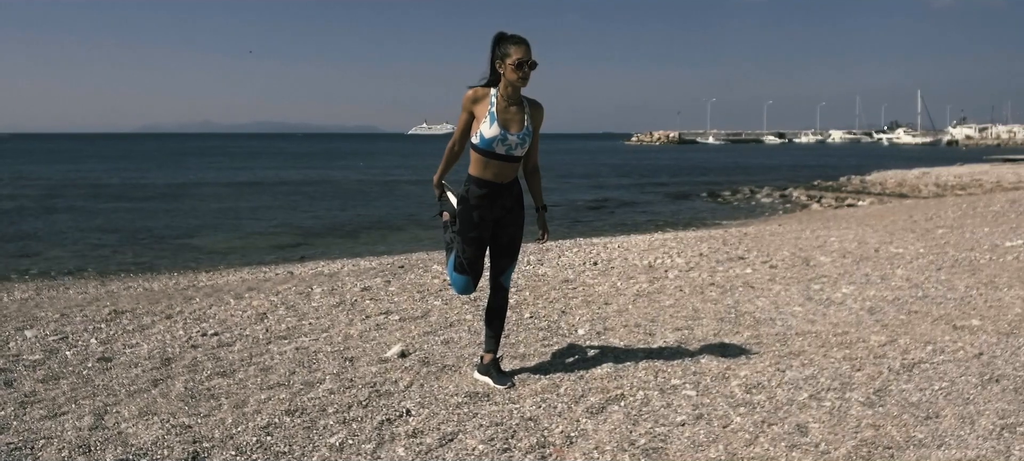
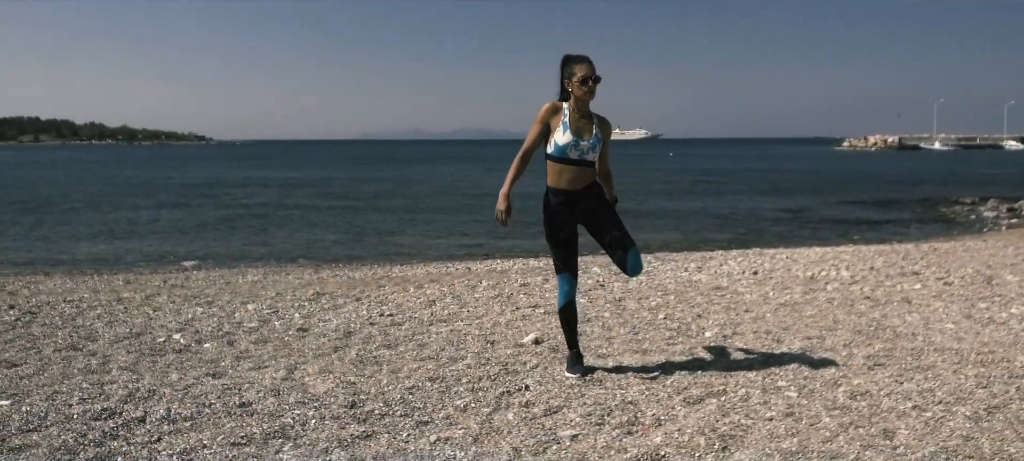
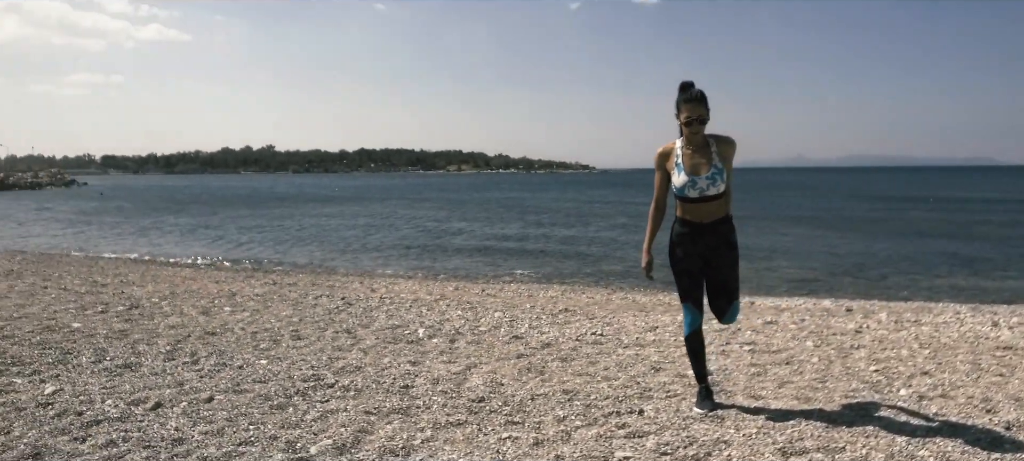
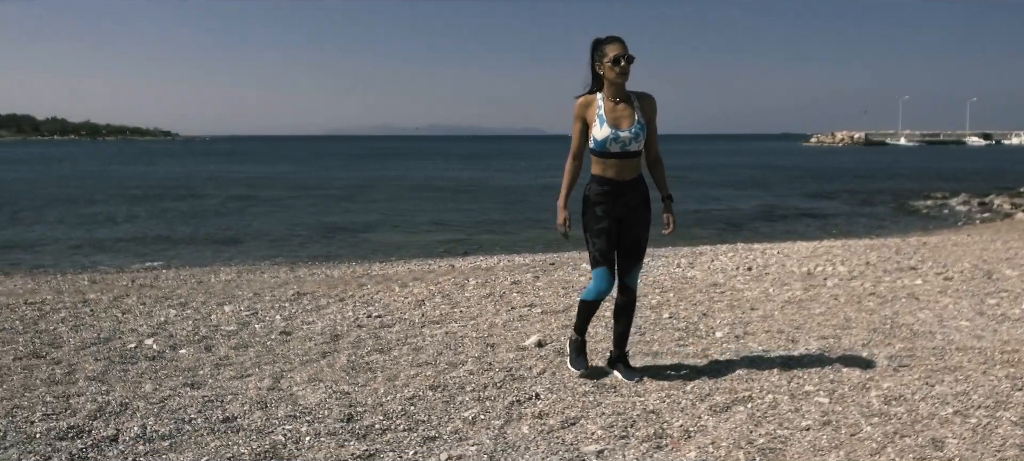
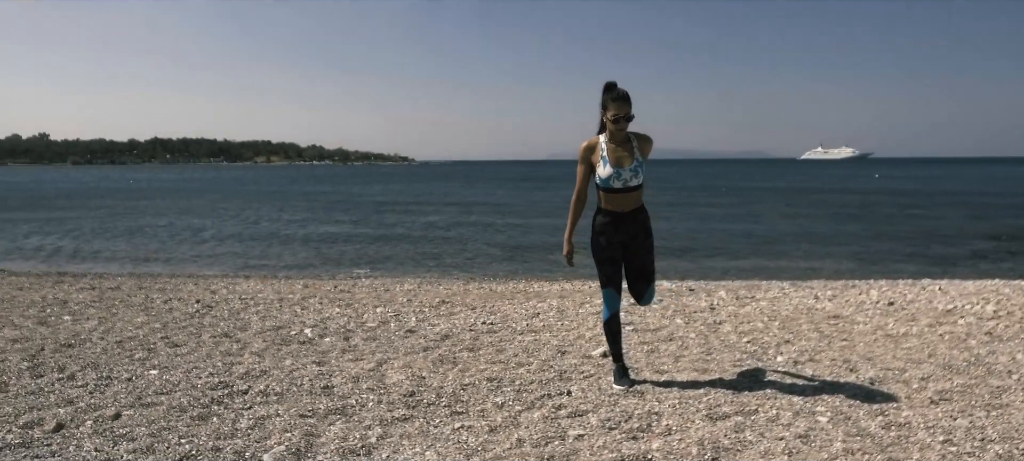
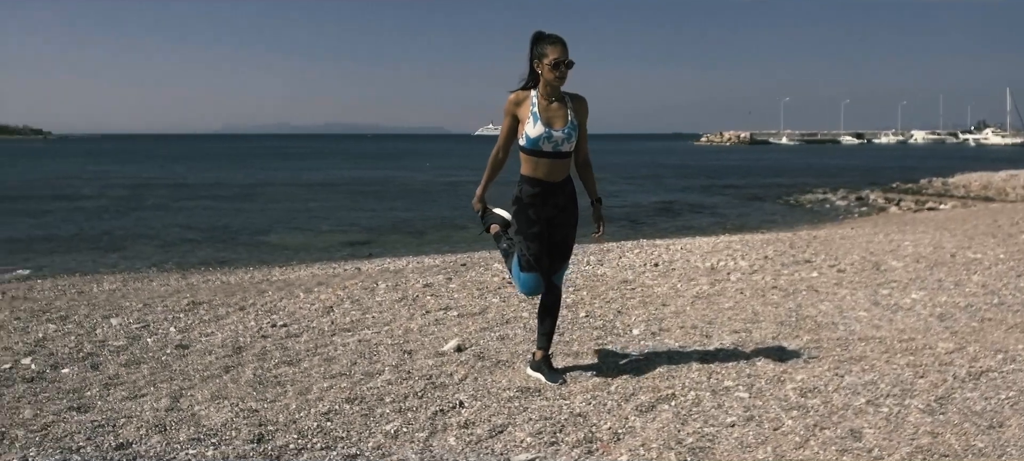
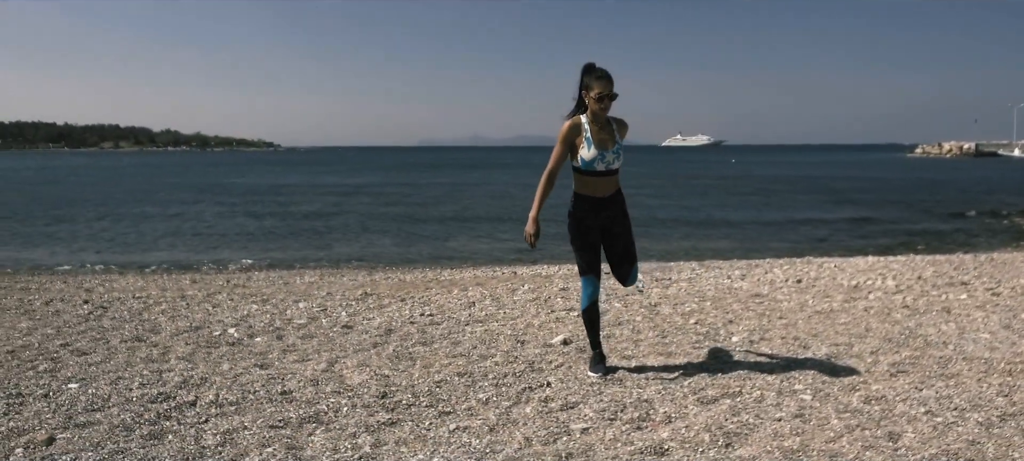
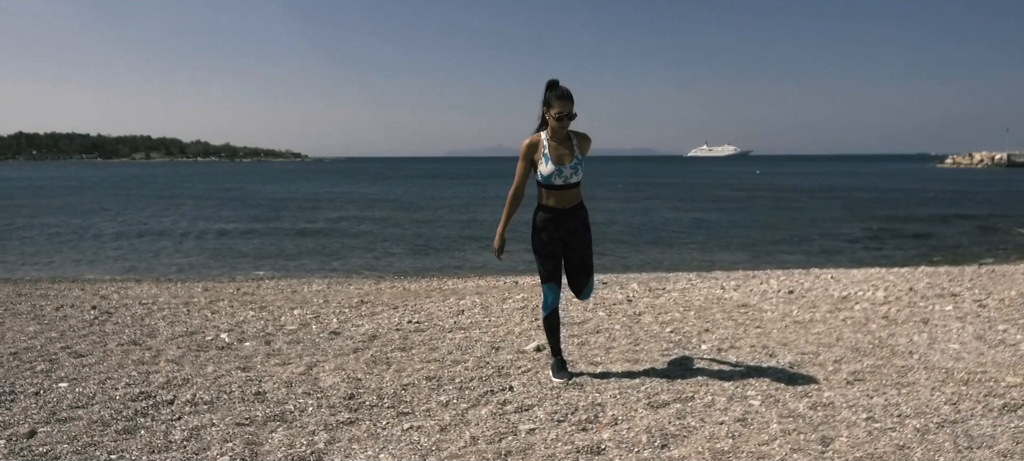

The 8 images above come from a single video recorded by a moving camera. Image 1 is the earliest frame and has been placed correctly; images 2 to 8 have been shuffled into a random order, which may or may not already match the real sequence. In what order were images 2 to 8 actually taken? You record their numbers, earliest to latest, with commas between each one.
6, 4, 2, 7, 8, 5, 3
